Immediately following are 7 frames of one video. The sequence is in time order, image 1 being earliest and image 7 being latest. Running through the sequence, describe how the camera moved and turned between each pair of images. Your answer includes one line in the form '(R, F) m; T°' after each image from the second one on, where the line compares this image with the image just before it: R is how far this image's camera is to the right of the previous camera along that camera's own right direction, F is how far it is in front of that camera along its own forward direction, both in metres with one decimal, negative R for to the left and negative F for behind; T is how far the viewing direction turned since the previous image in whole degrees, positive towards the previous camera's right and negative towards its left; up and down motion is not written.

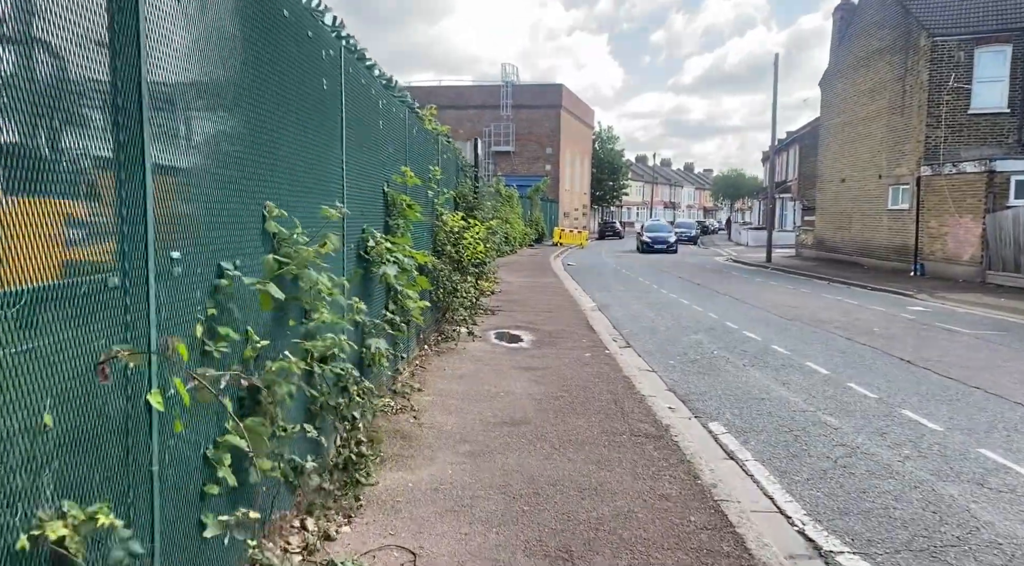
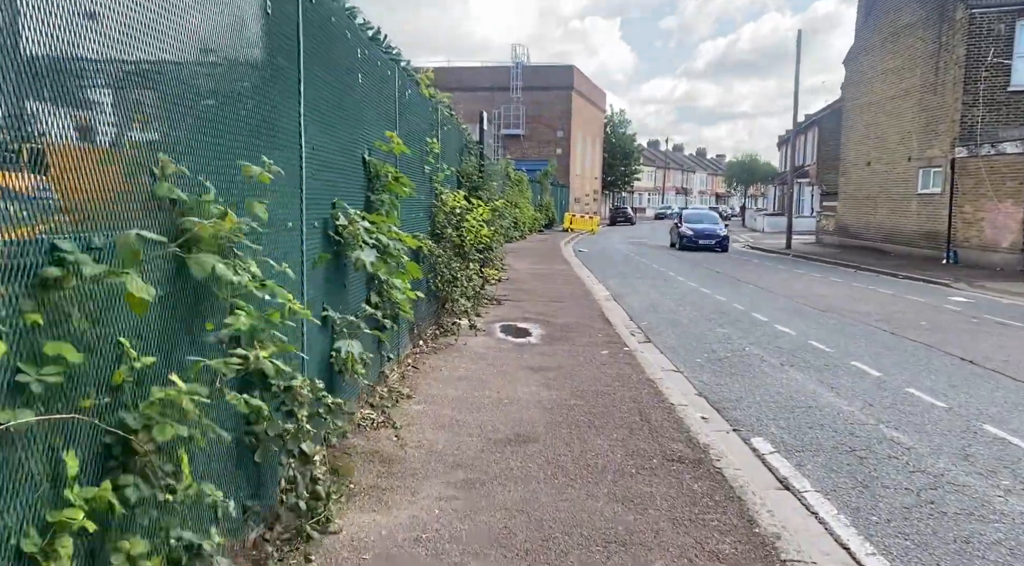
(0.0, +1.1) m; -1°
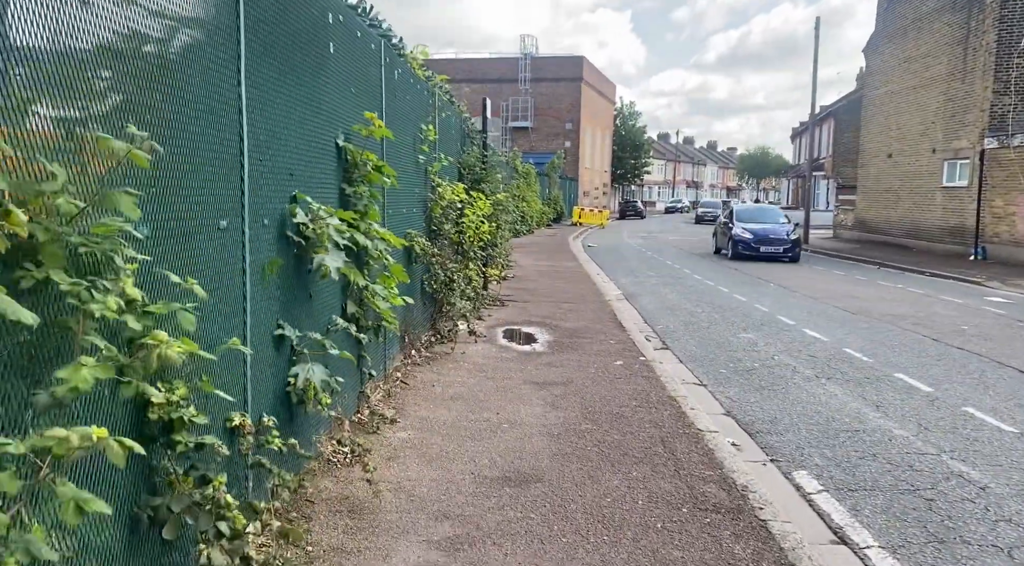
(+0.1, +0.9) m; -1°
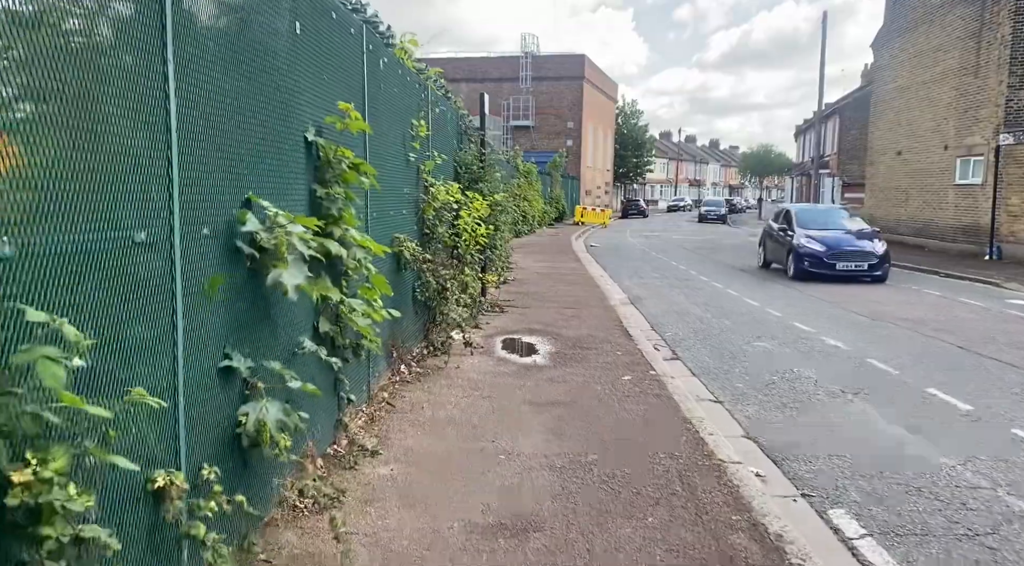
(0.0, +0.6) m; 0°
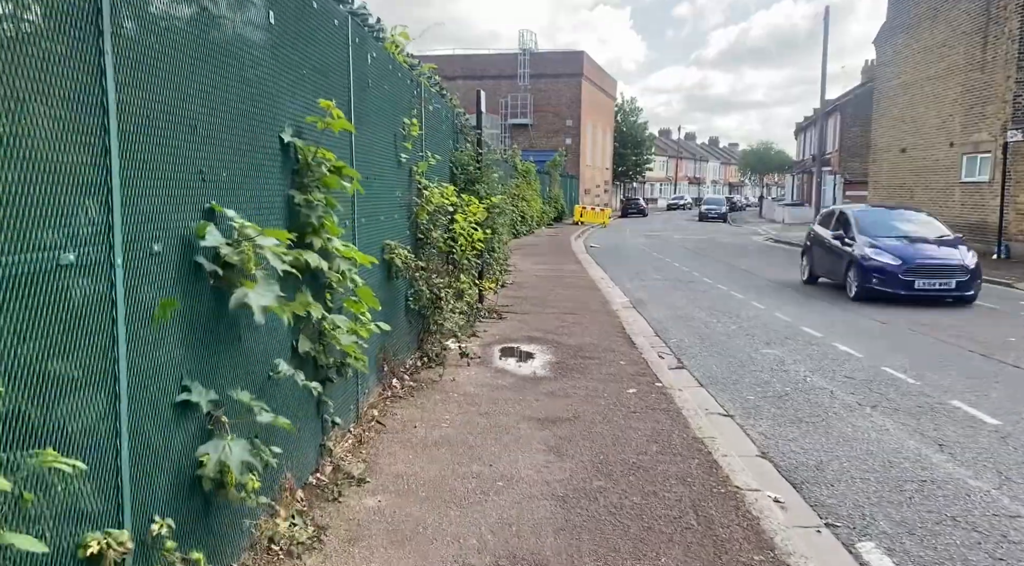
(0.0, +0.4) m; 0°
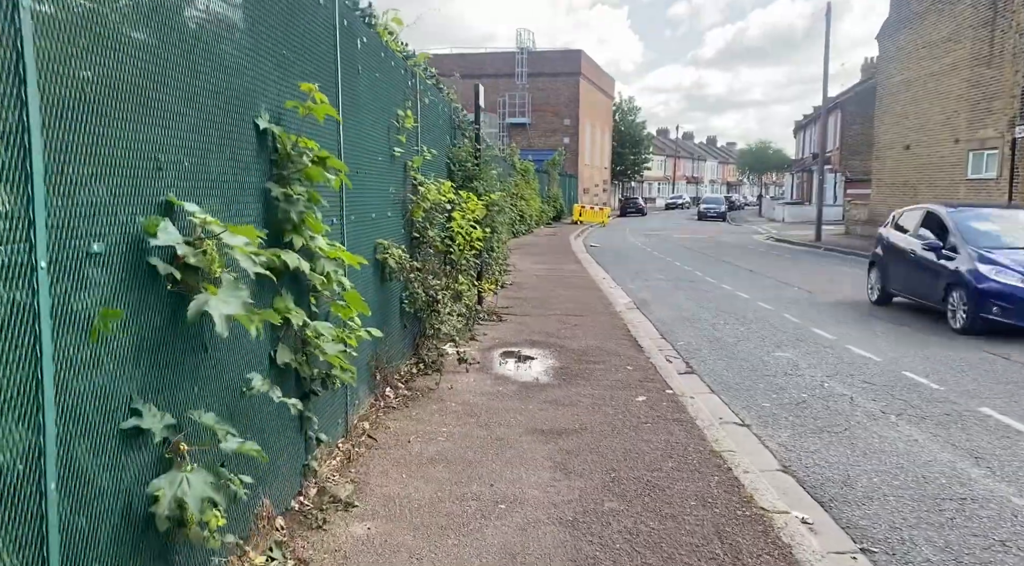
(0.0, +0.4) m; 0°
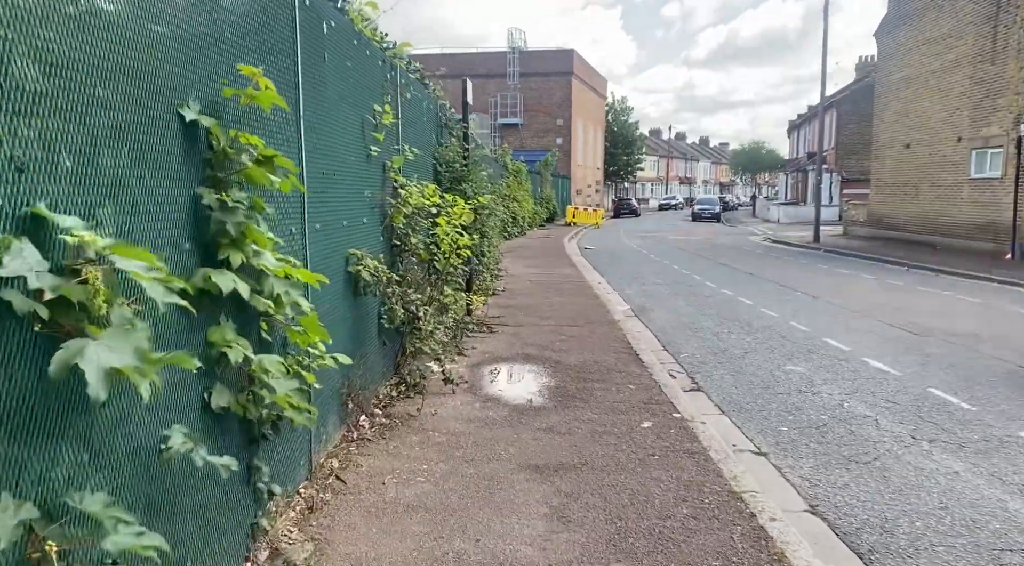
(0.0, +0.6) m; 0°
